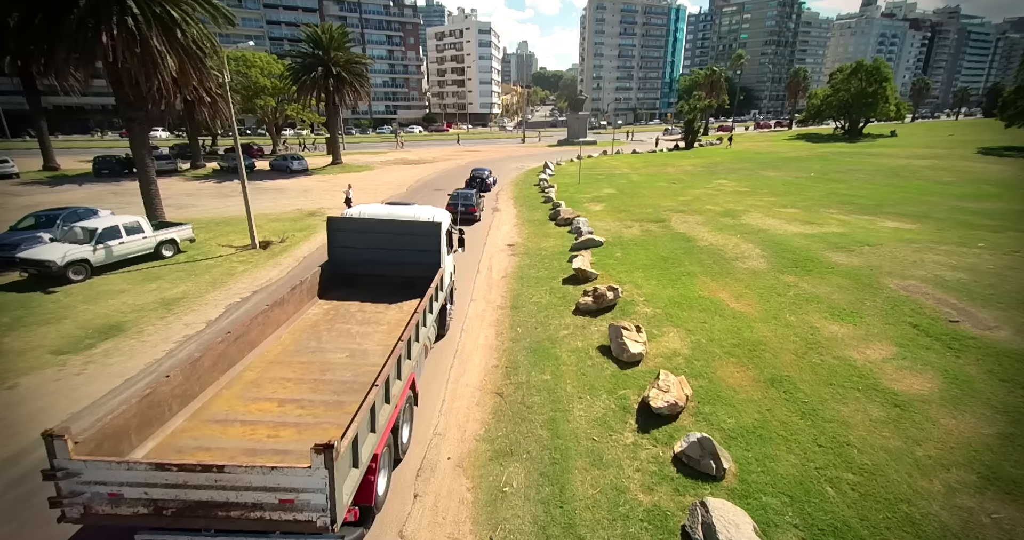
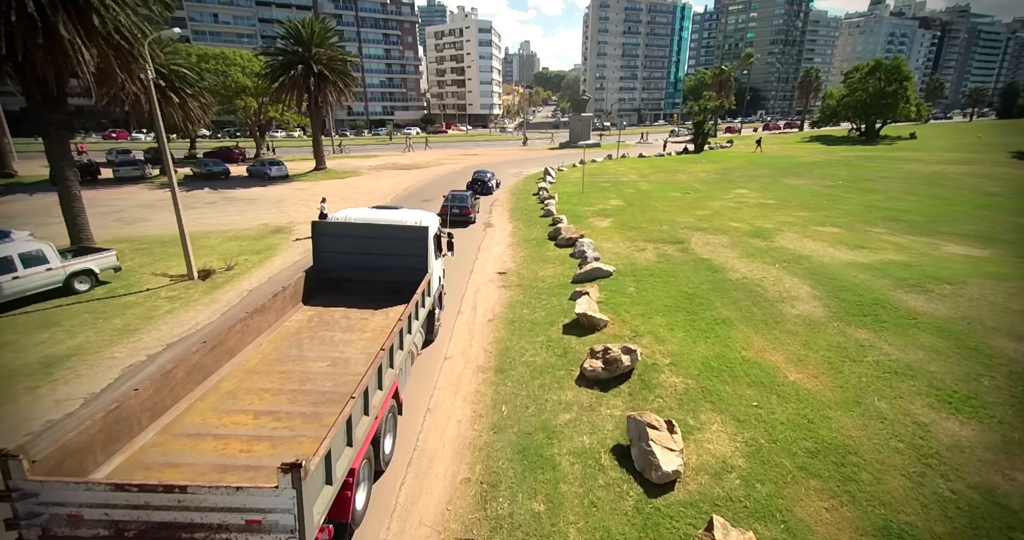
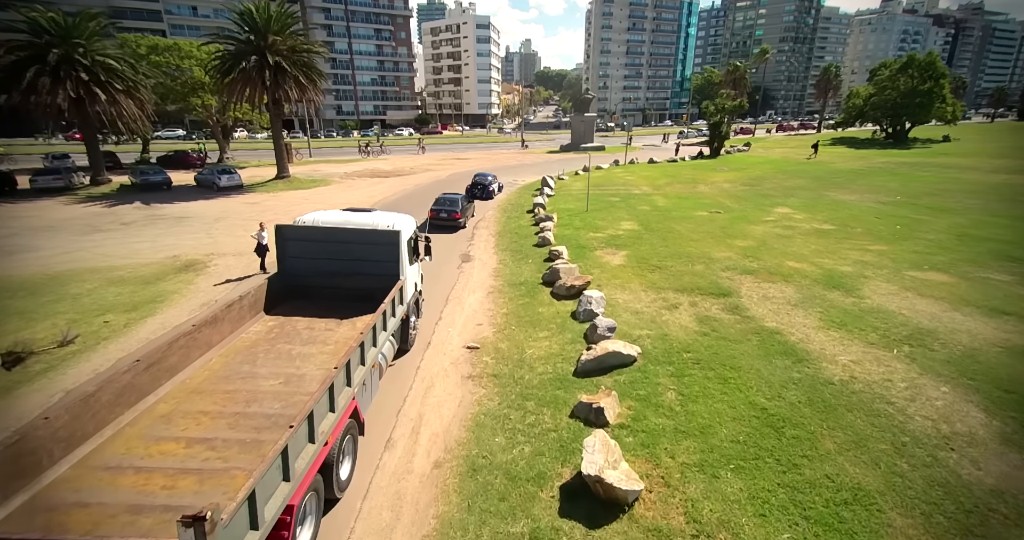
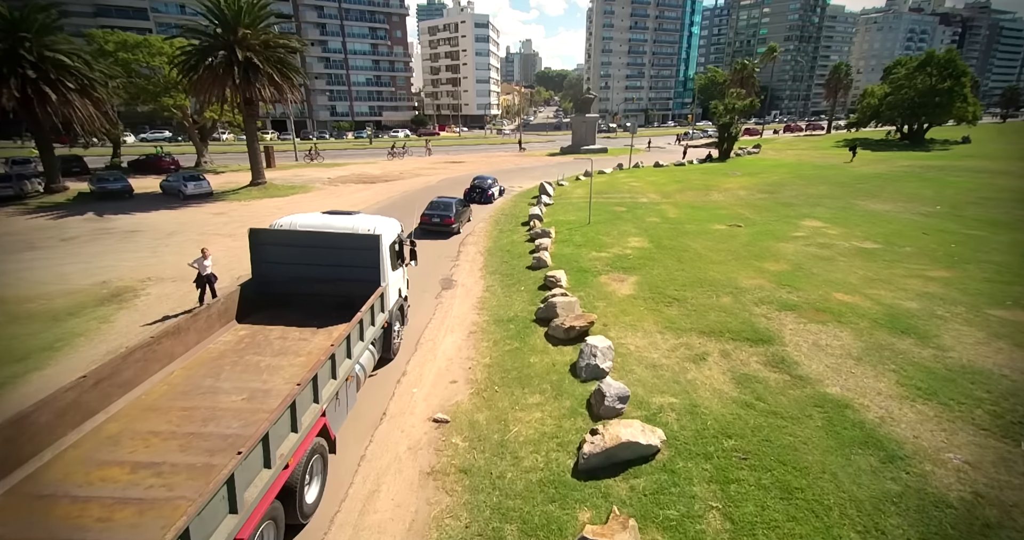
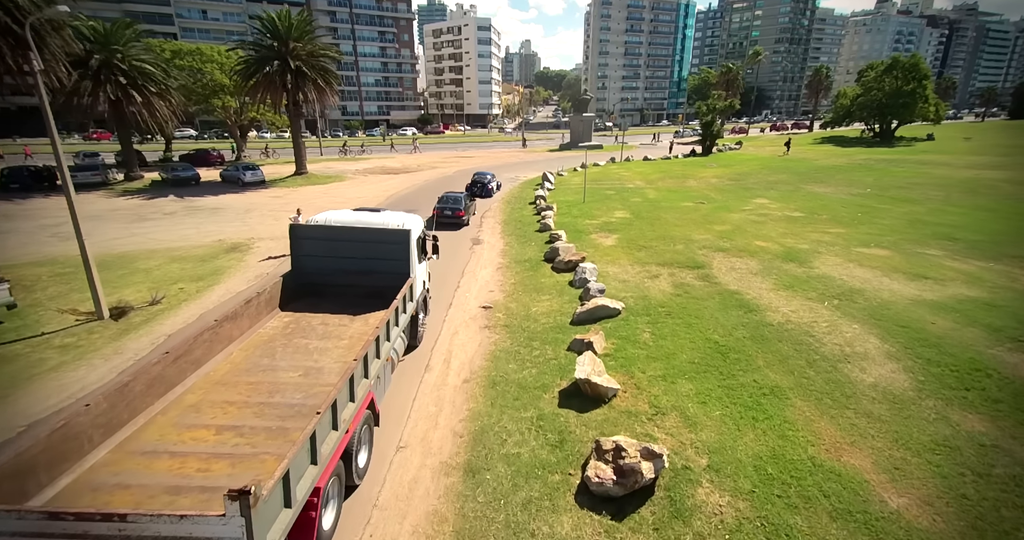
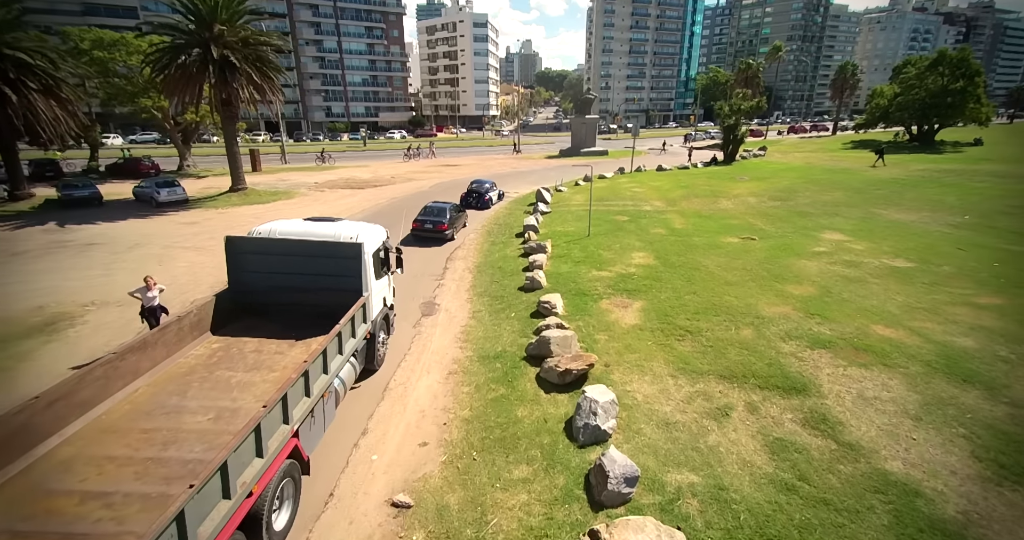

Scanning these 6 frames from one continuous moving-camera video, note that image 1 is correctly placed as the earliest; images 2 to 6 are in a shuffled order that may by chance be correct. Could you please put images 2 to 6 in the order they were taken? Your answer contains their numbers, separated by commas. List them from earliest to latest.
2, 5, 3, 4, 6
